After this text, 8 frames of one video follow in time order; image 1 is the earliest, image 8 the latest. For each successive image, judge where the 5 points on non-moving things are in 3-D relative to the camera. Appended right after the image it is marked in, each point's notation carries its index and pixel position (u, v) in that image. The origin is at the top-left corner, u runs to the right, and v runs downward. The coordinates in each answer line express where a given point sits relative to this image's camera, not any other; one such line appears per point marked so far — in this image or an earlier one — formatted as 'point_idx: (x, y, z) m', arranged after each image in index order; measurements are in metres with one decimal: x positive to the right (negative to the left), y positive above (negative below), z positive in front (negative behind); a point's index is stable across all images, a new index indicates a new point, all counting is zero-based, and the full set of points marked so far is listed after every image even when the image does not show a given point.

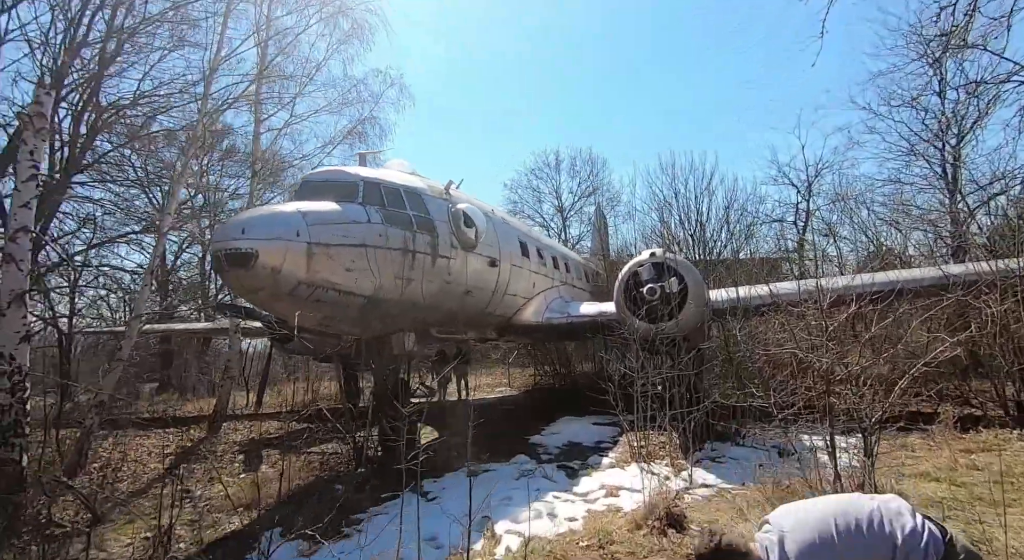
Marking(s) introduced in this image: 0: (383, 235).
0: (-1.7, +0.6, +7.1) m
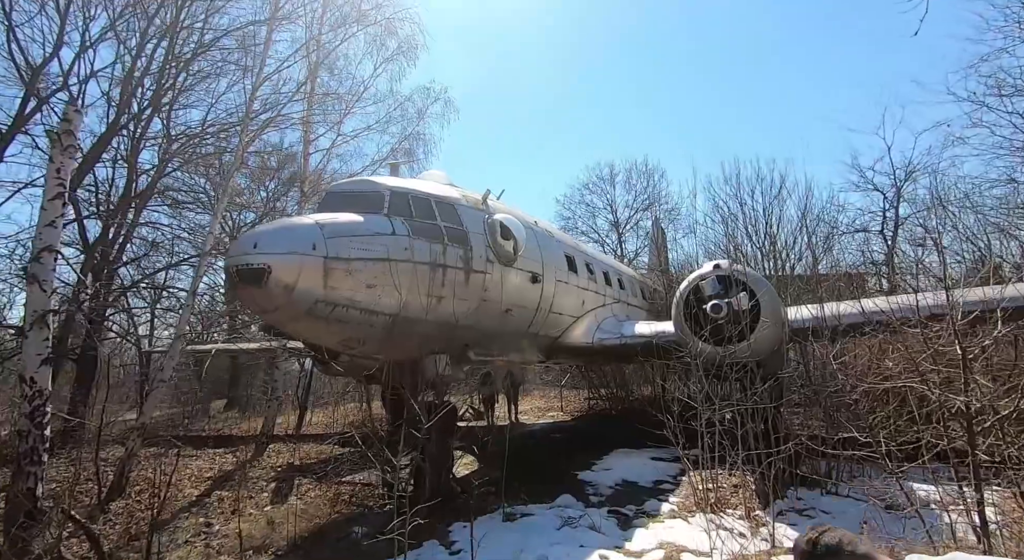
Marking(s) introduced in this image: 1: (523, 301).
0: (-1.2, +0.4, +6.4) m
1: (+0.2, -0.3, +8.1) m
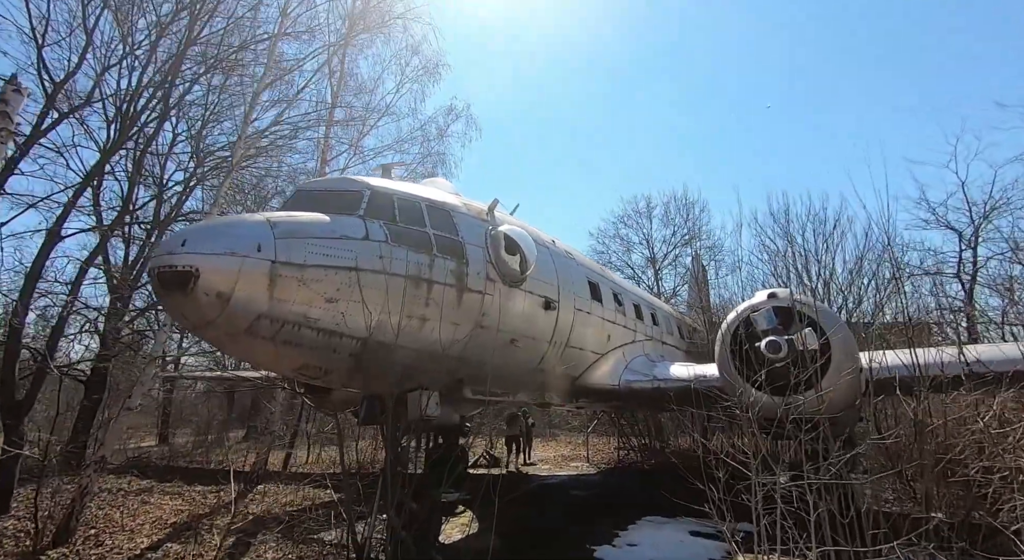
0: (-1.2, +0.2, +5.2) m
1: (+0.2, -0.6, +6.7) m
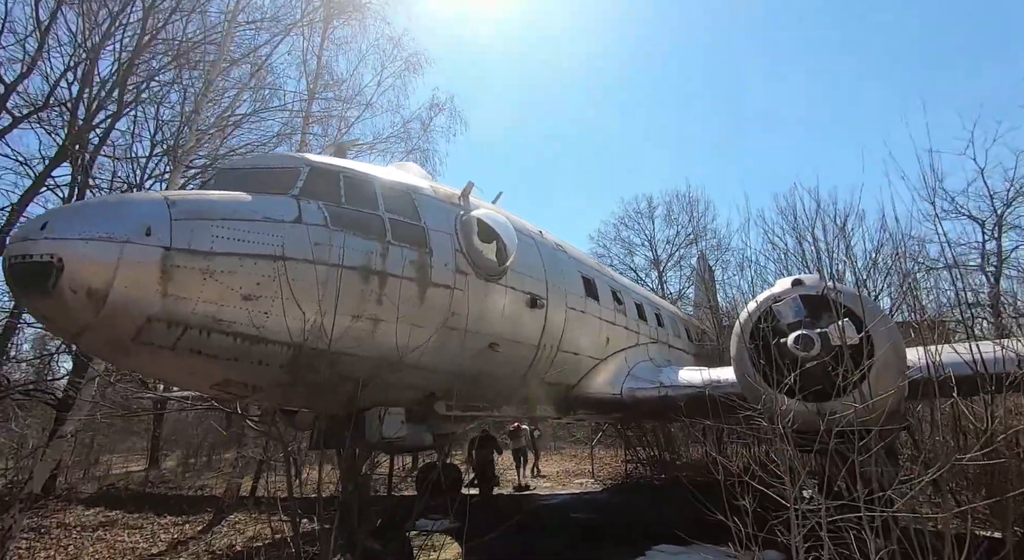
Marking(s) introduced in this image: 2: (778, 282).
0: (-1.5, +0.3, +4.2) m
1: (0.0, -0.6, +5.7) m
2: (+2.6, 0.0, +5.3) m
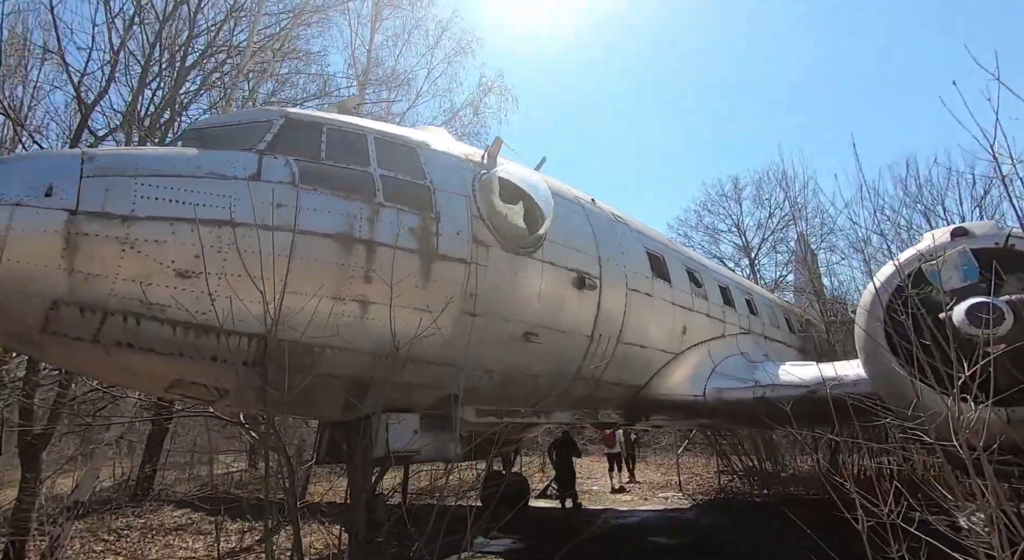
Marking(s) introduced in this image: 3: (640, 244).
0: (-1.3, +0.5, +3.3) m
1: (+0.4, -0.3, +4.5) m
2: (+2.8, +0.3, +3.8) m
3: (+1.4, +0.4, +5.8) m
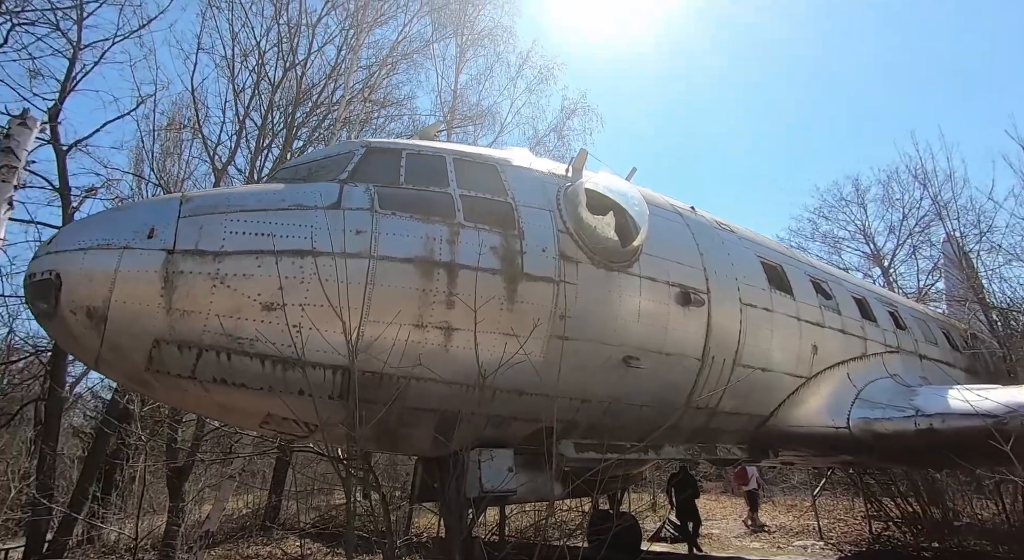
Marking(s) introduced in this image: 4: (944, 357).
0: (-0.8, +0.3, +3.2) m
1: (+1.1, -0.5, +4.1) m
2: (+3.4, +0.4, +2.9) m
3: (+2.3, +0.3, +5.2) m
4: (+6.1, -1.1, +7.7) m
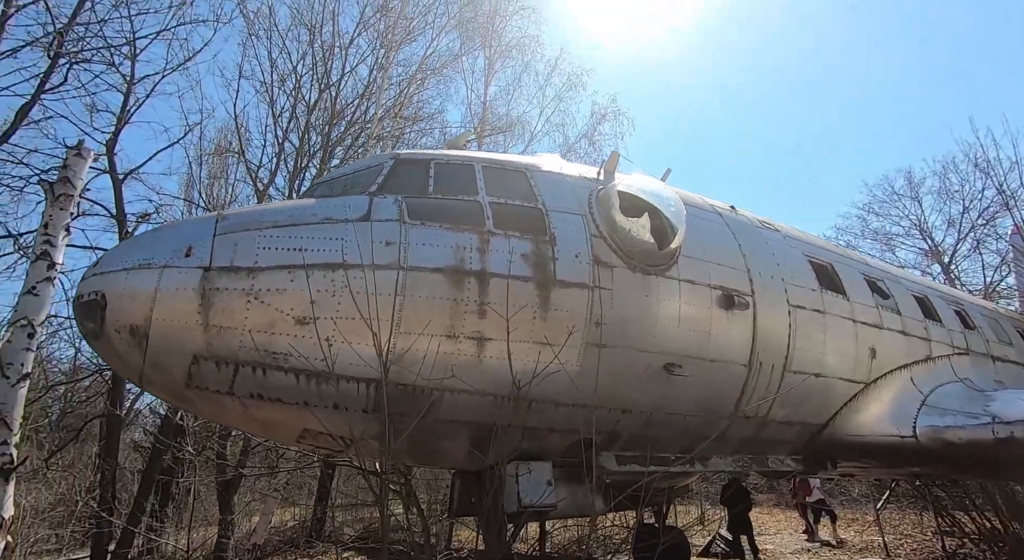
0: (-0.7, +0.2, +3.2) m
1: (+1.4, -0.5, +3.9) m
2: (+3.5, +0.4, +2.6) m
3: (+2.6, +0.2, +5.0) m
4: (+6.6, -1.0, +7.1) m
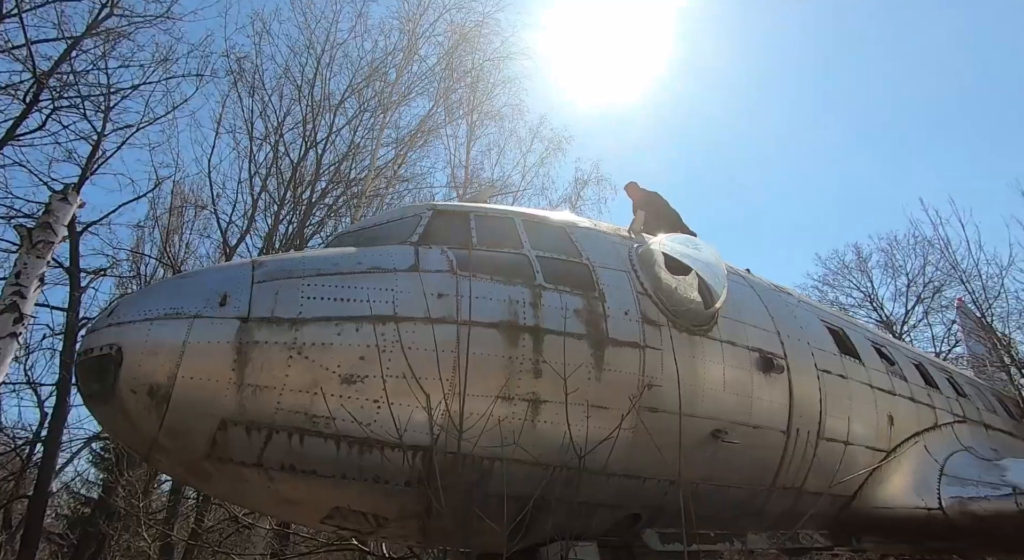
0: (-0.3, -0.1, +3.0) m
1: (+1.6, -0.9, +3.8) m
2: (+3.9, +0.1, +2.8) m
3: (+2.8, -0.4, +5.0) m
4: (+6.5, -1.9, +7.4) m
